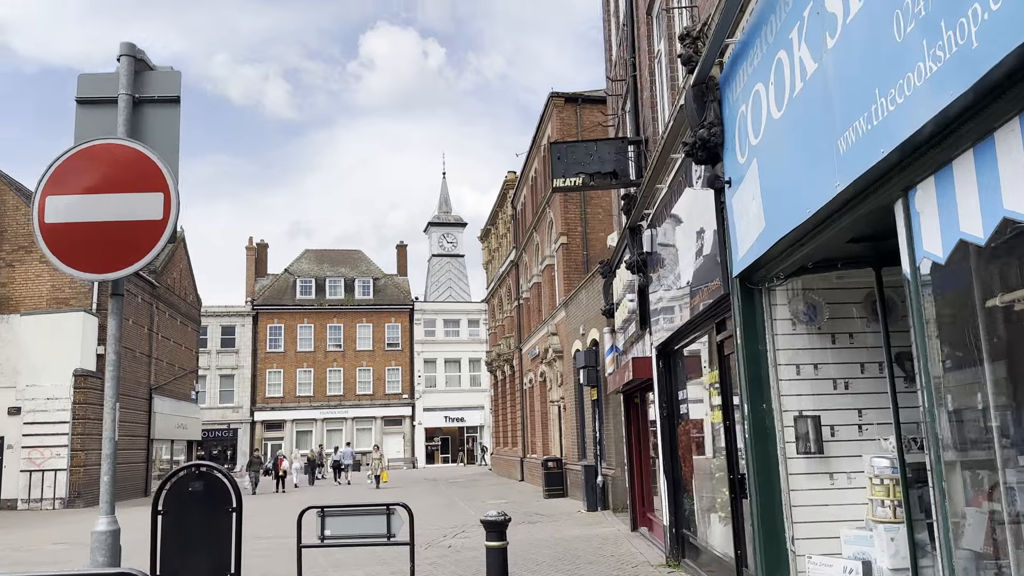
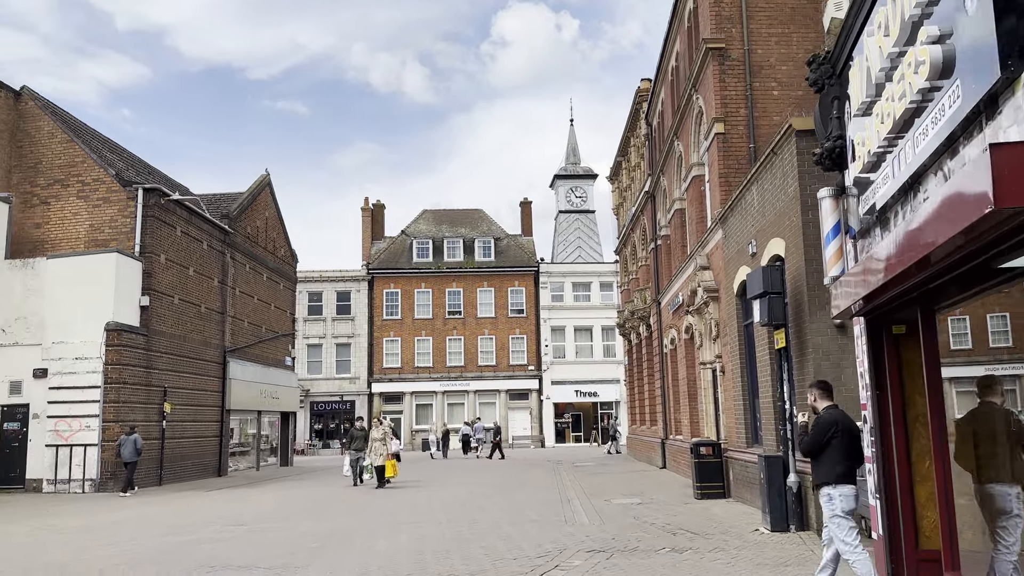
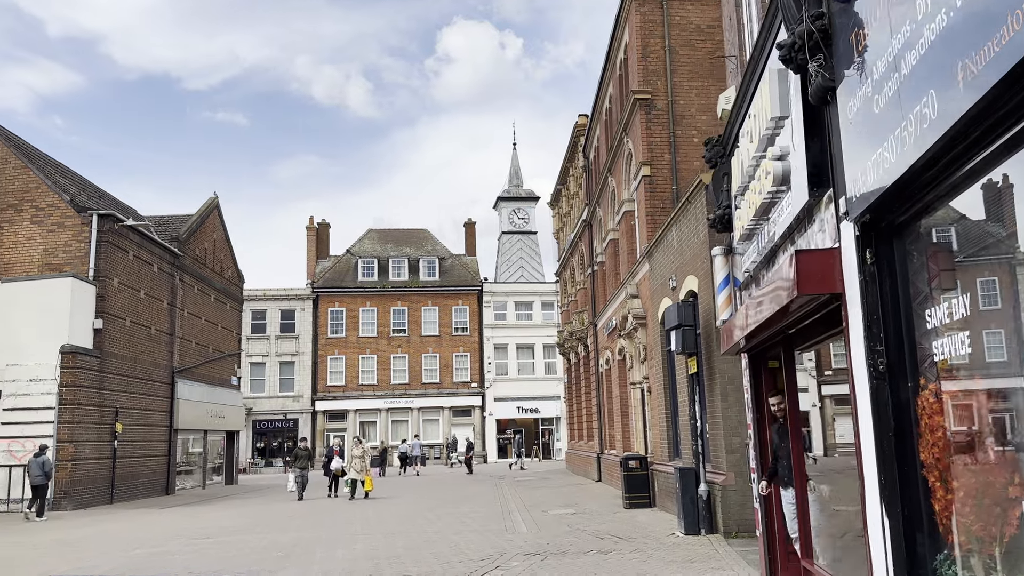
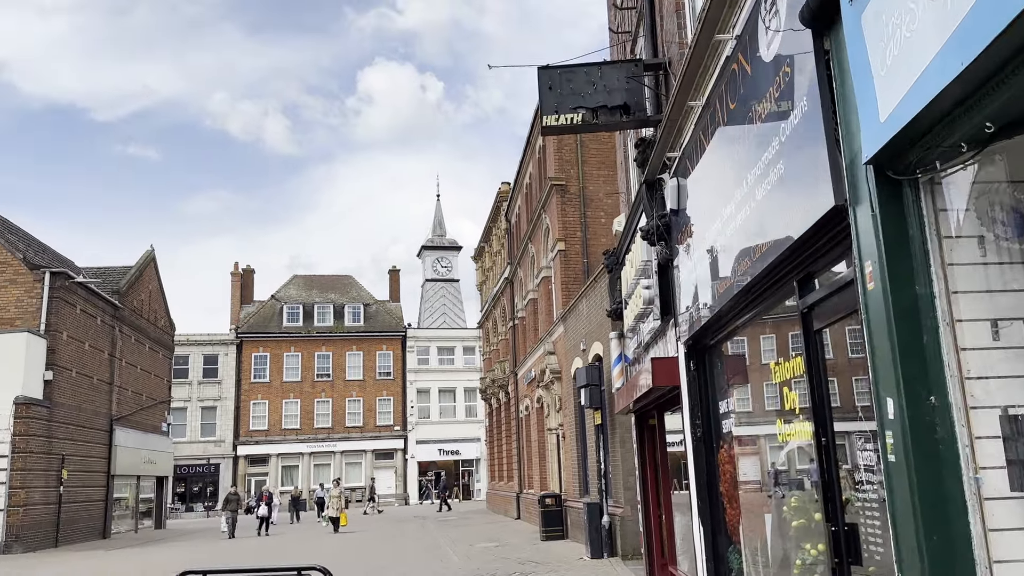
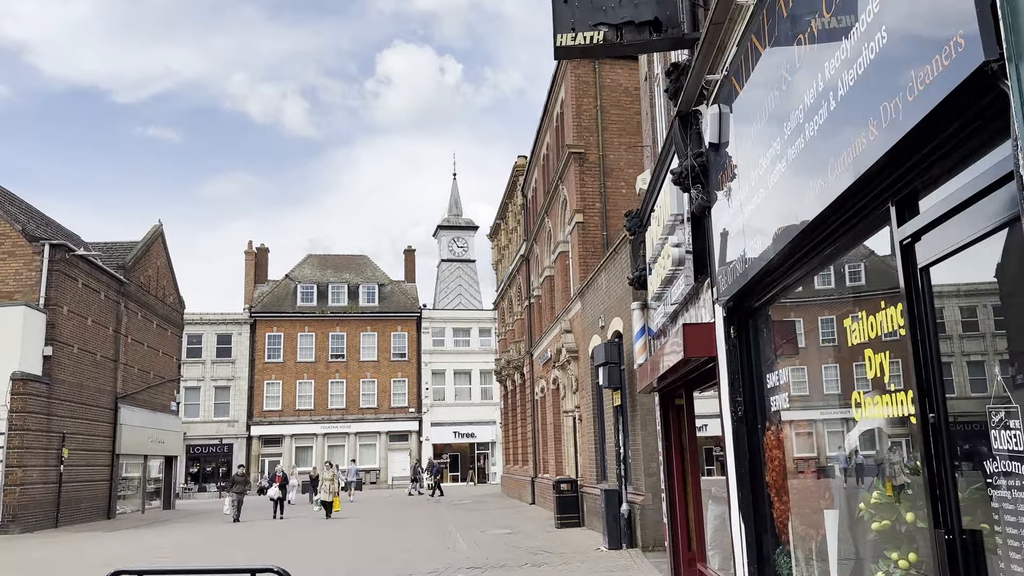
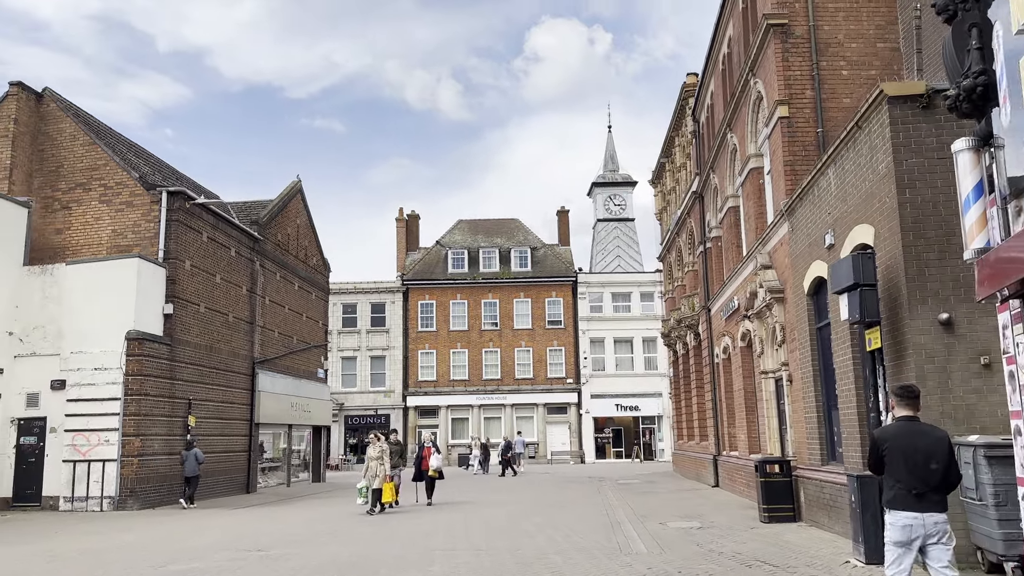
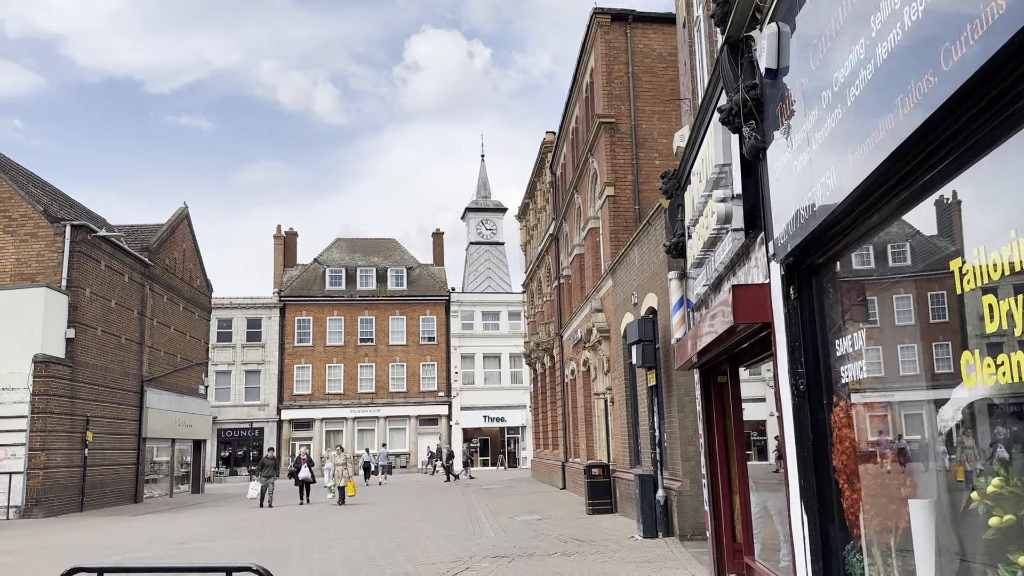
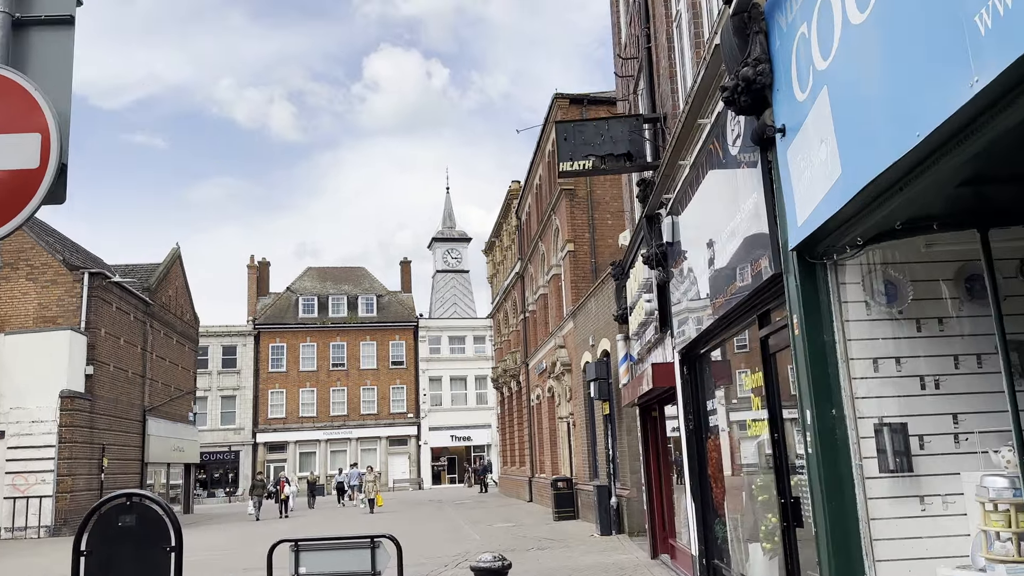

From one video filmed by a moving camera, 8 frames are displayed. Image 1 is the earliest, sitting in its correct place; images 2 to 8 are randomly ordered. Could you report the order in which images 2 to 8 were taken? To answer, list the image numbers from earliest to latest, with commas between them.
8, 4, 5, 7, 3, 2, 6
